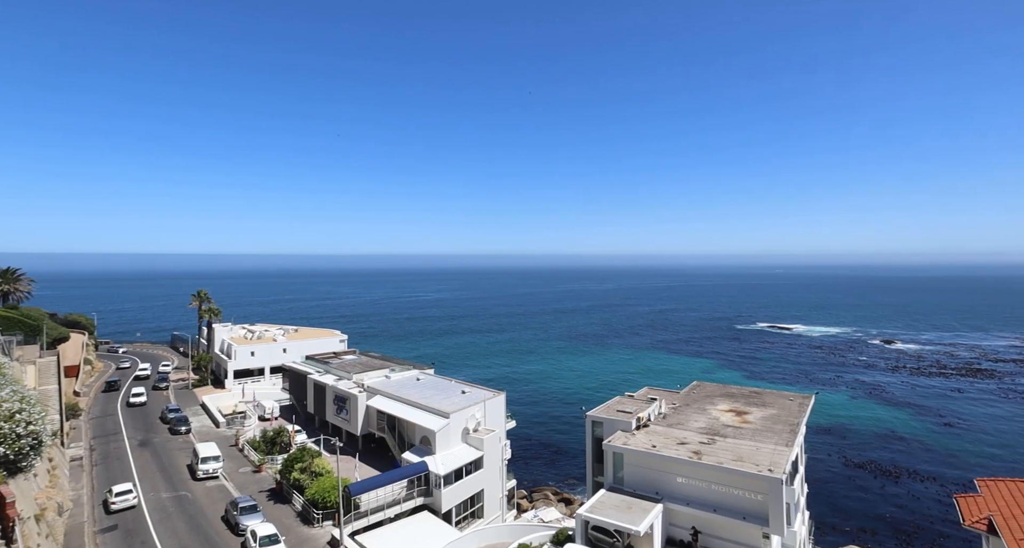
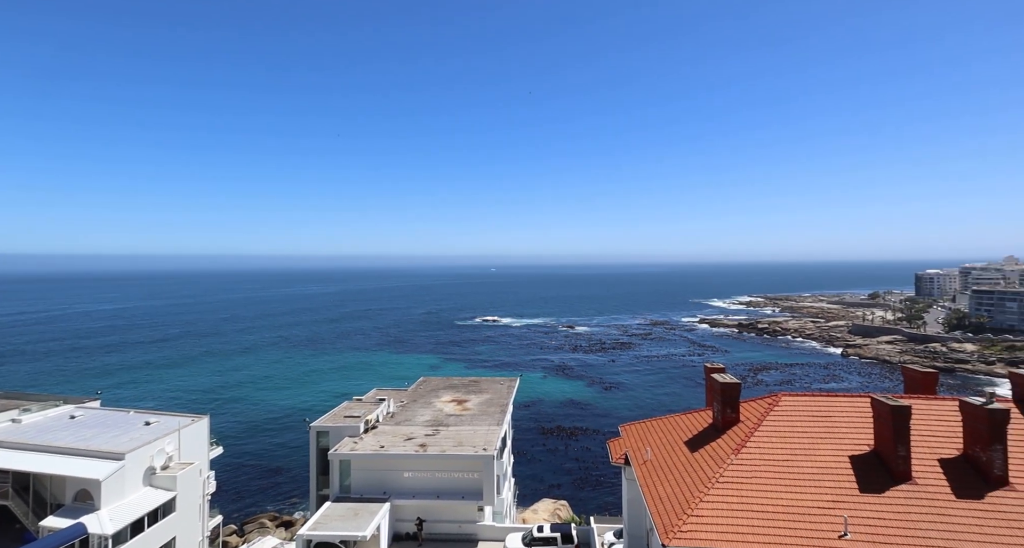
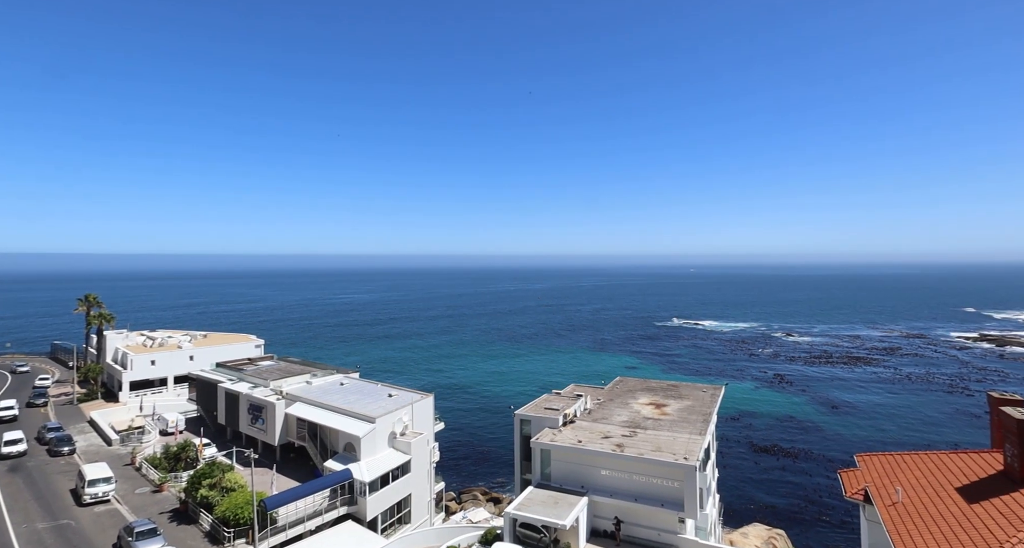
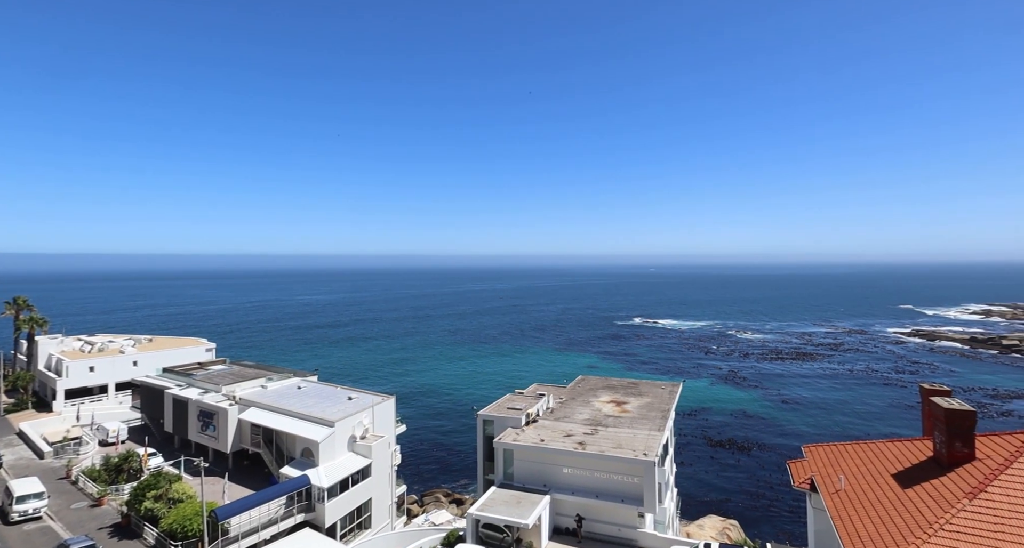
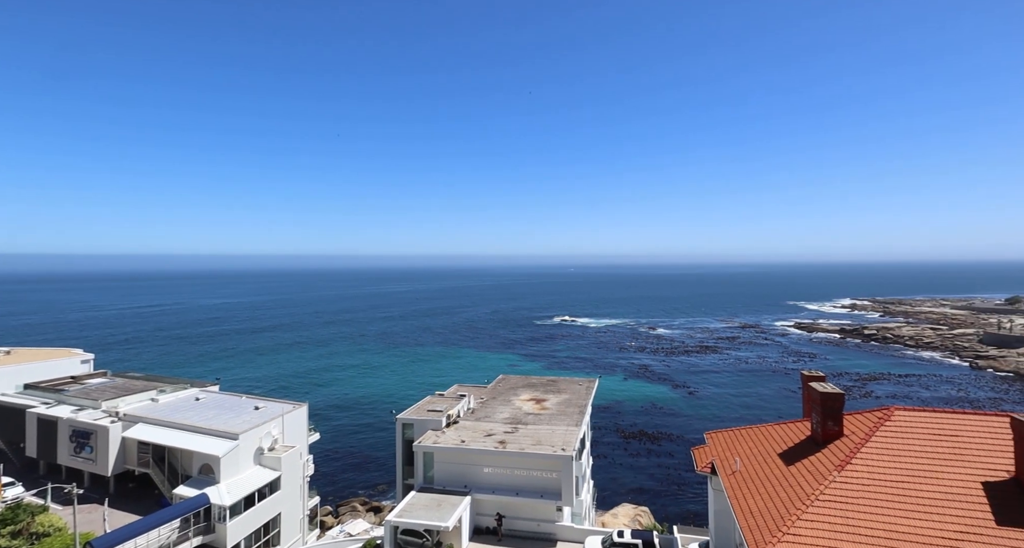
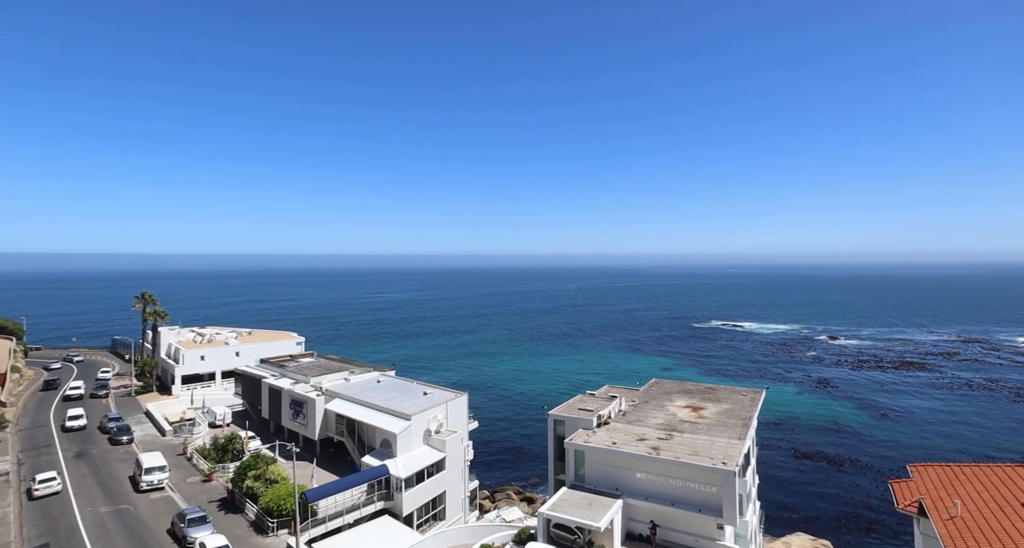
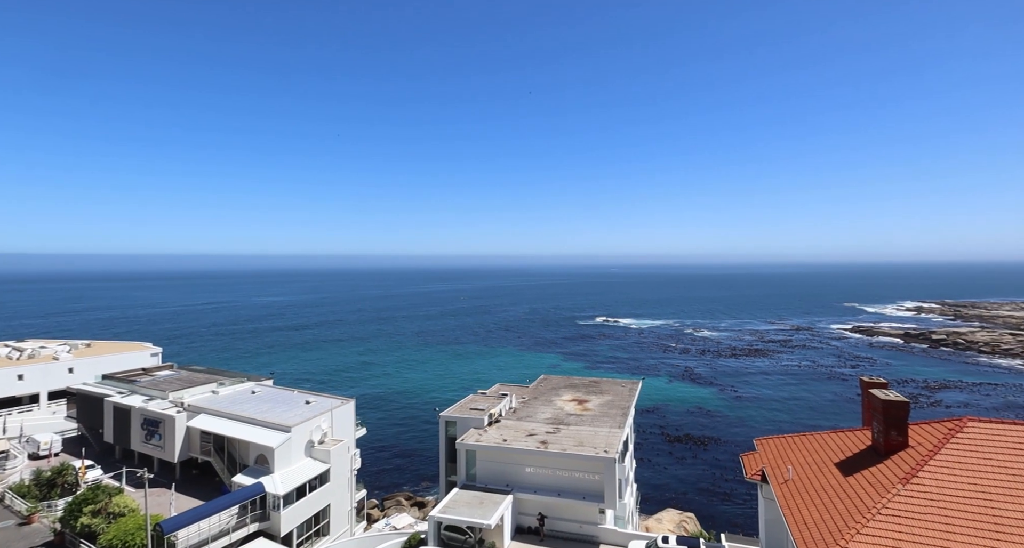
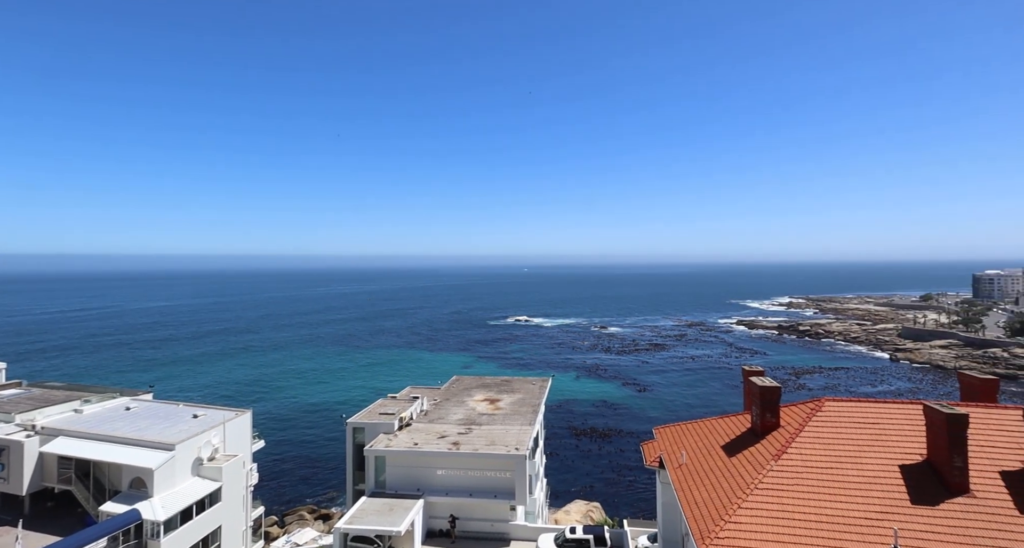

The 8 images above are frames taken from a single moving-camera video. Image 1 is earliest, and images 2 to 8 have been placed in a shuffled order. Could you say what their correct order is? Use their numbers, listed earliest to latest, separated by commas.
6, 3, 4, 7, 5, 8, 2
